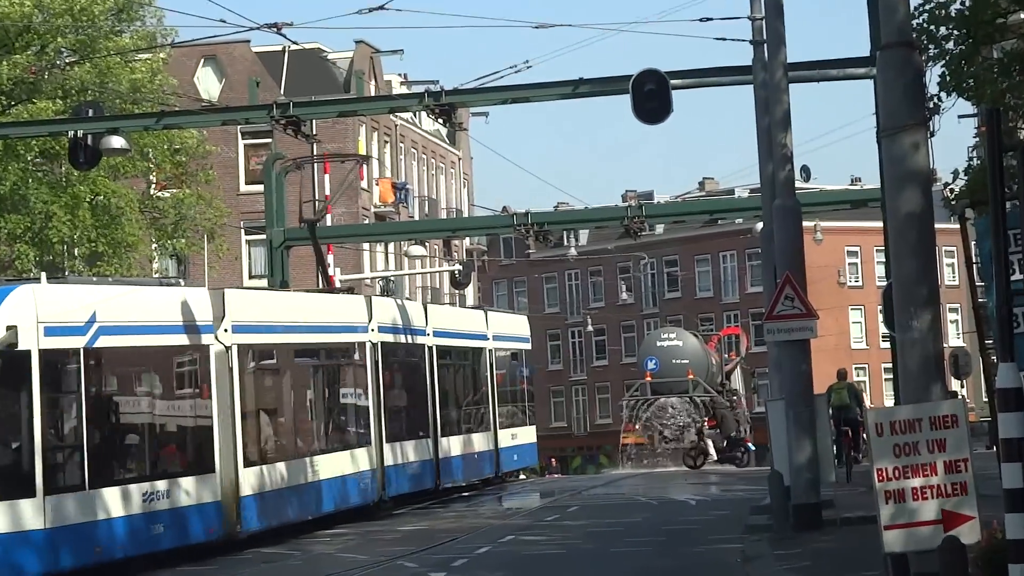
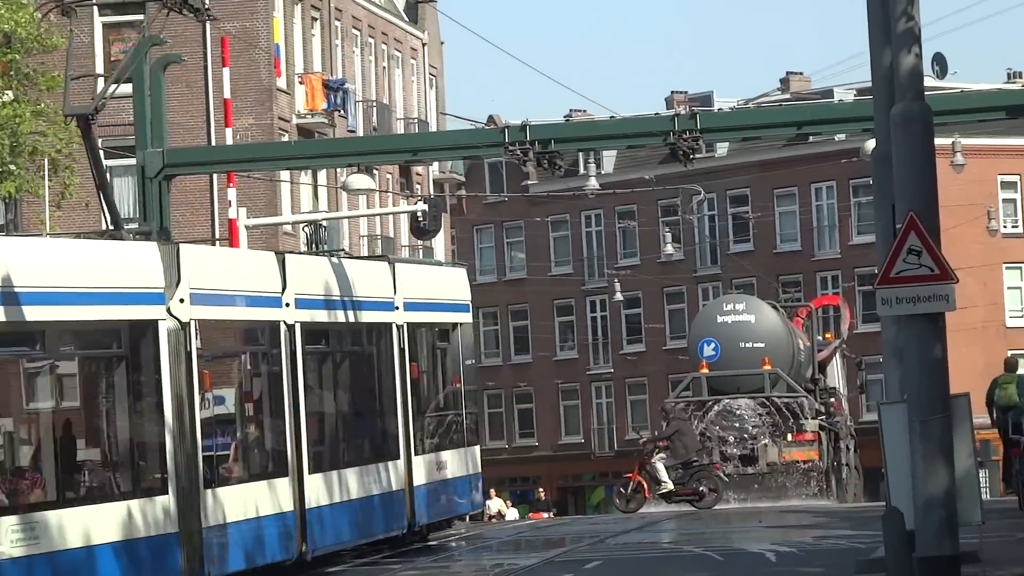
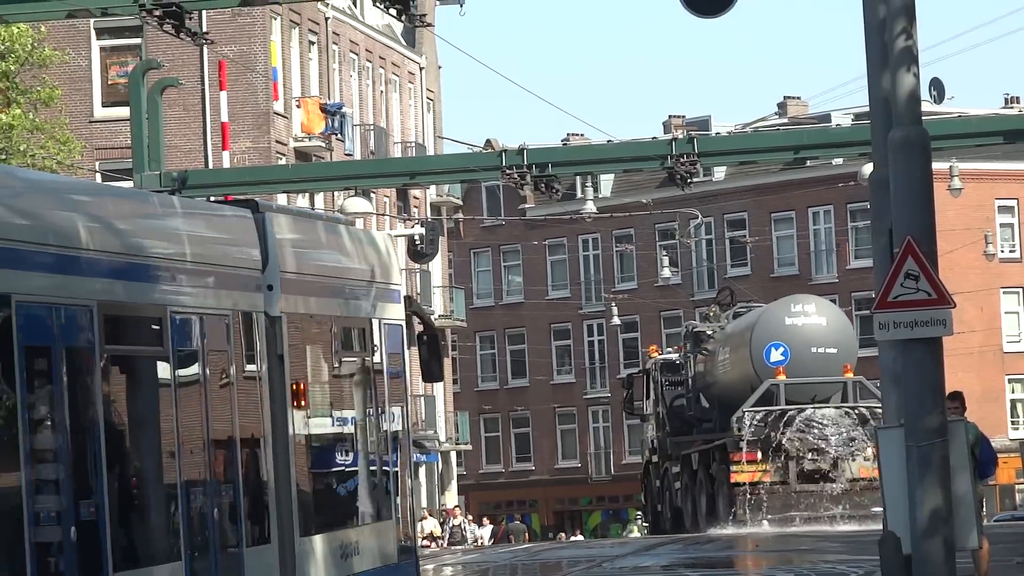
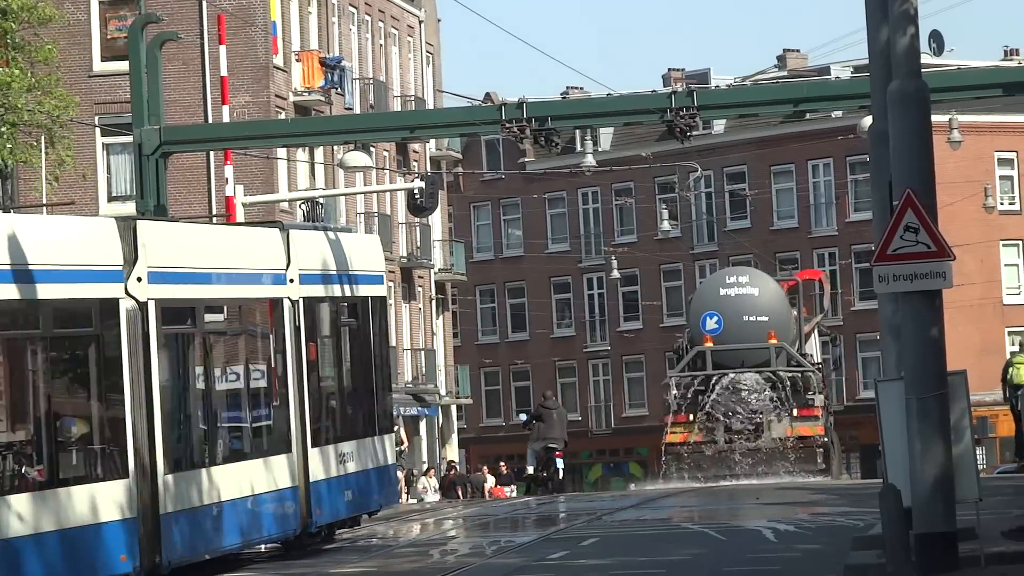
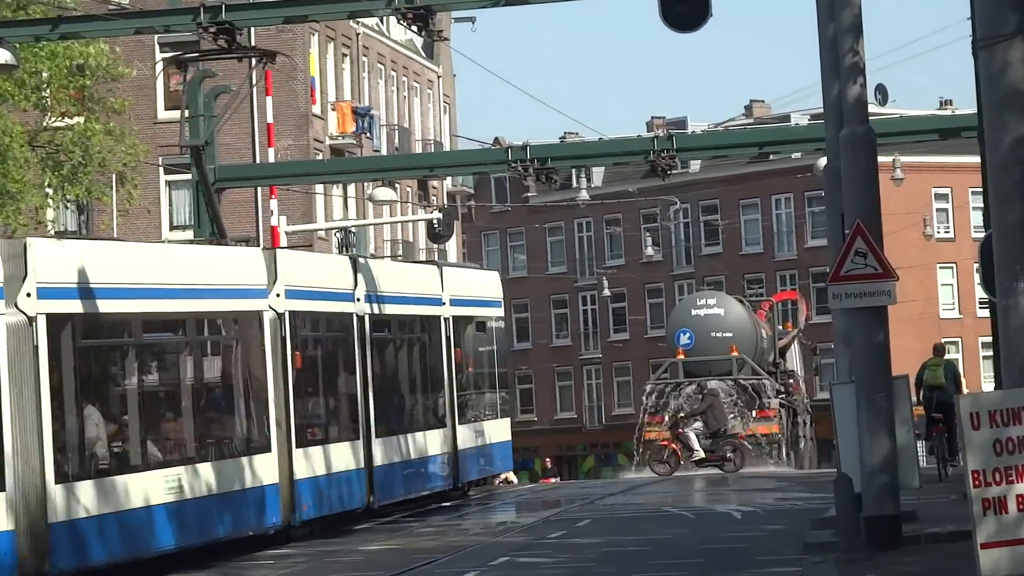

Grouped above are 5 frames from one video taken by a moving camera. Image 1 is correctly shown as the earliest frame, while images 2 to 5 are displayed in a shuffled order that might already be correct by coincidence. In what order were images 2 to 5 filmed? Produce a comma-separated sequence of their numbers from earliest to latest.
5, 2, 4, 3
